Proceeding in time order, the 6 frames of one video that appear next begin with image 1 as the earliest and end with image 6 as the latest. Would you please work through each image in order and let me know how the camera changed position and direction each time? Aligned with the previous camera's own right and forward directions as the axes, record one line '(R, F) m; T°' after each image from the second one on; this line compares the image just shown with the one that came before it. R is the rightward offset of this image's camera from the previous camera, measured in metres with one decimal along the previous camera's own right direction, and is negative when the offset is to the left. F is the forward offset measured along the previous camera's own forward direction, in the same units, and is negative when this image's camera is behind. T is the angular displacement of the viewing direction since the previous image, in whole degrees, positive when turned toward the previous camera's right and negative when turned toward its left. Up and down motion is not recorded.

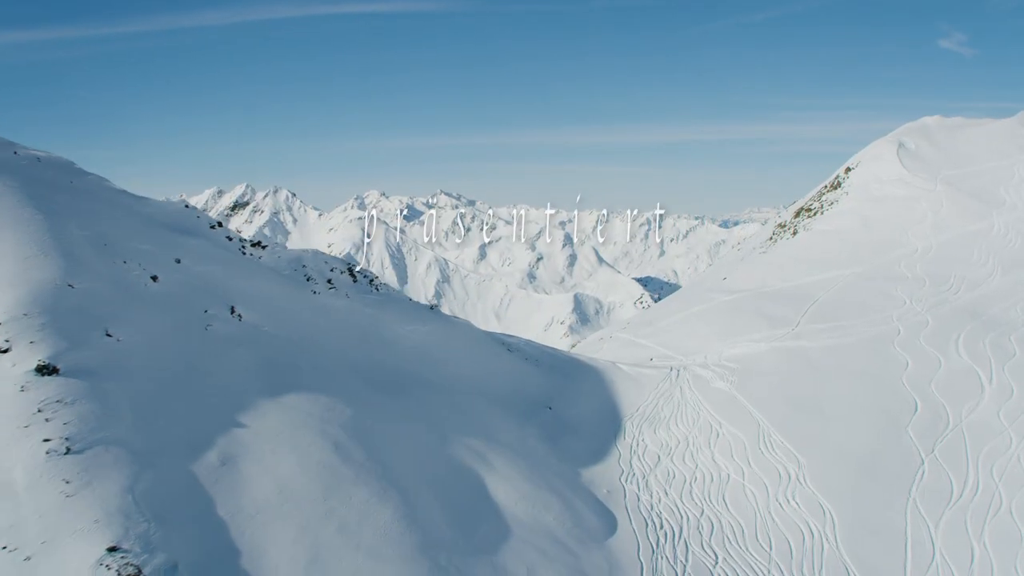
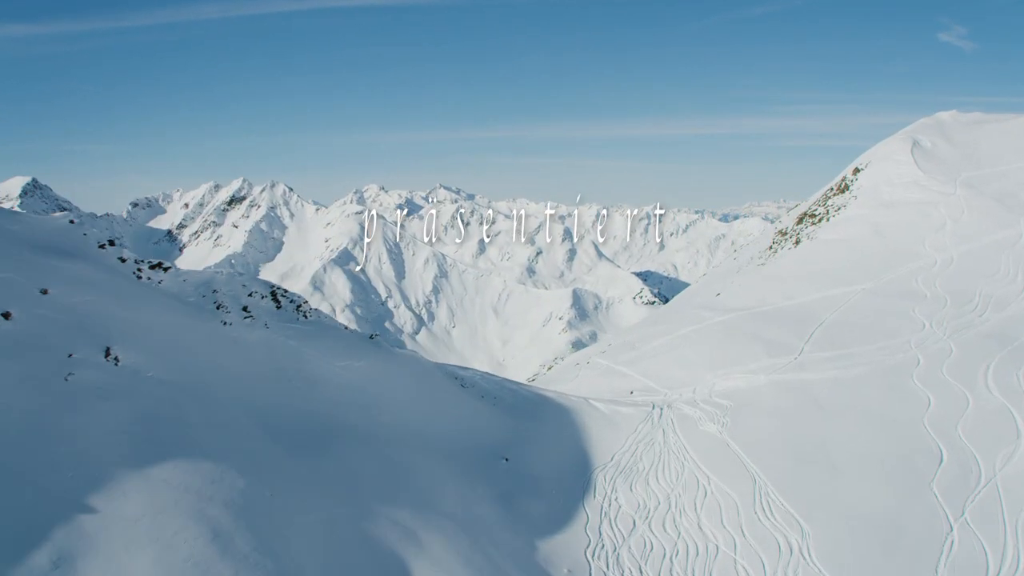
(+1.2, +2.6) m; 0°
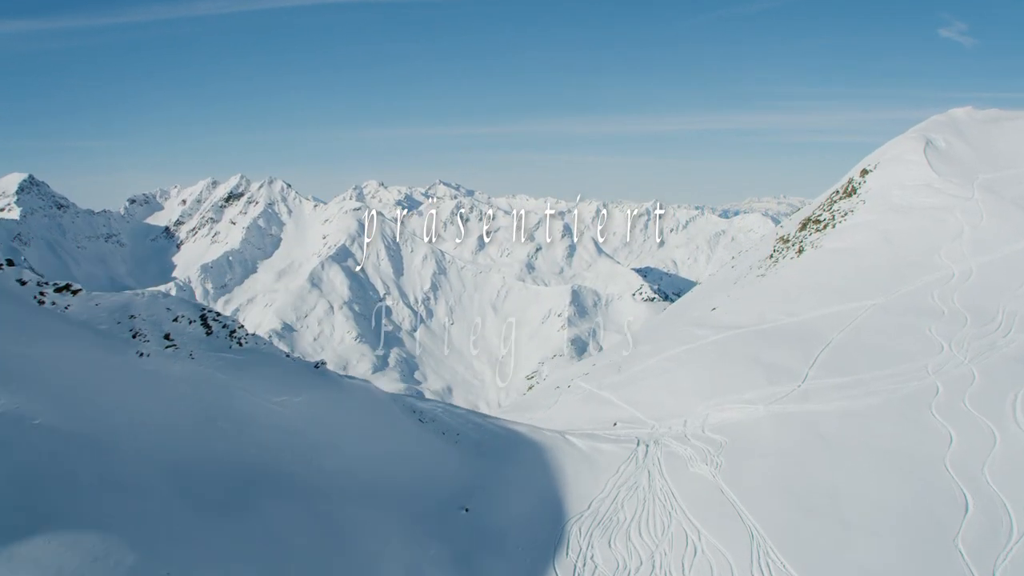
(+0.8, +1.8) m; 0°
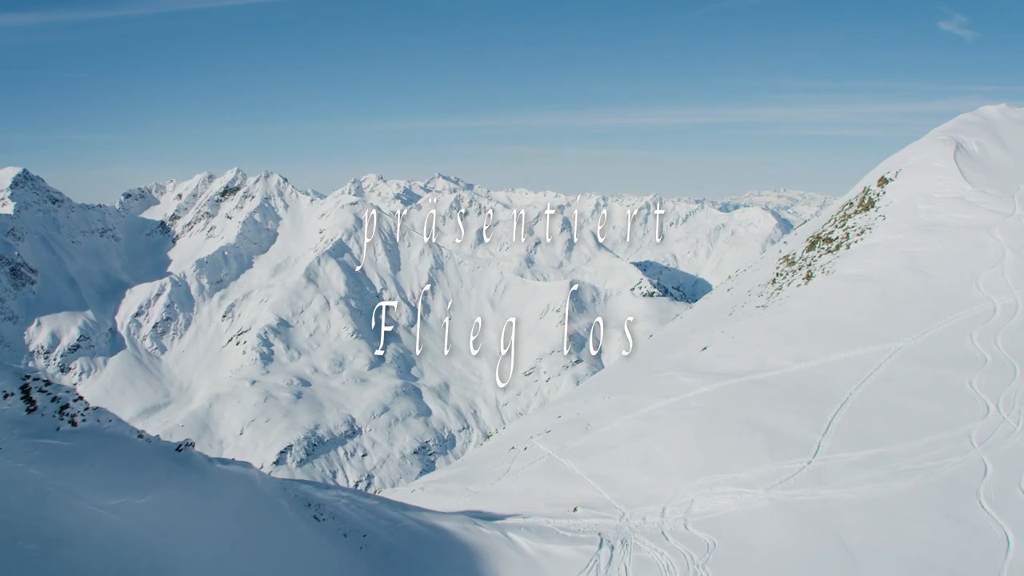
(+1.3, +3.1) m; 0°
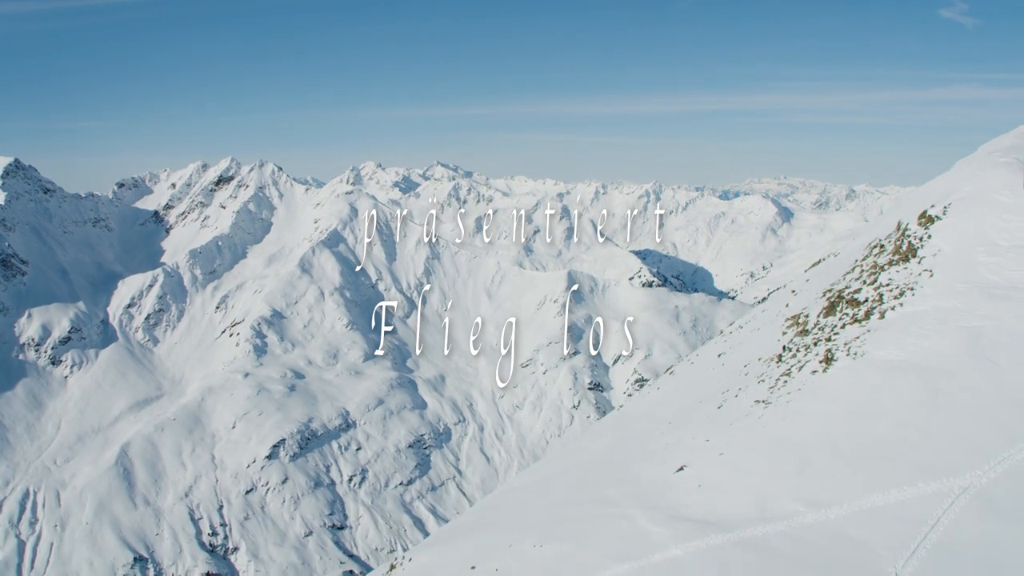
(+1.9, +4.6) m; 0°
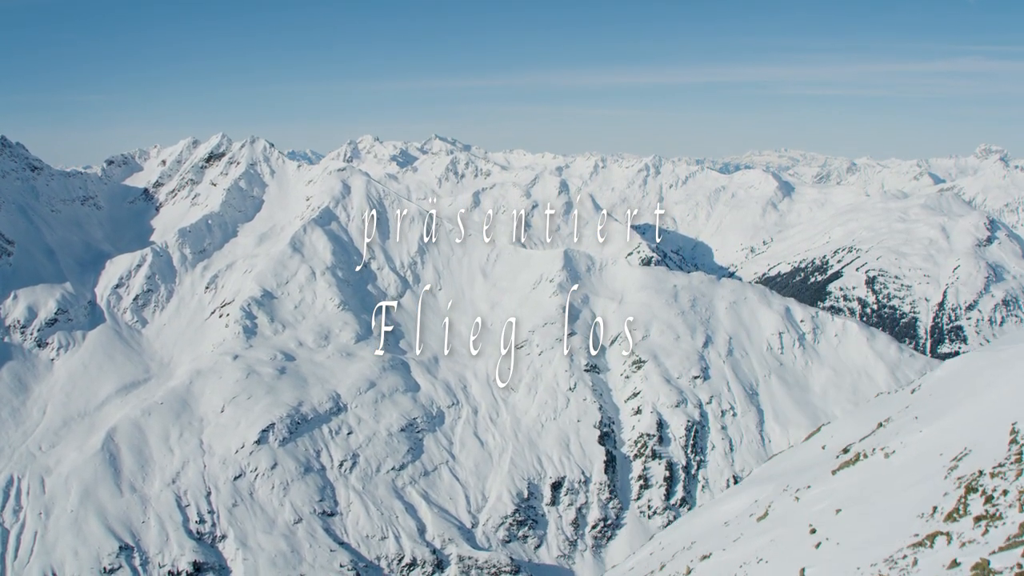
(+3.0, +7.4) m; 0°
